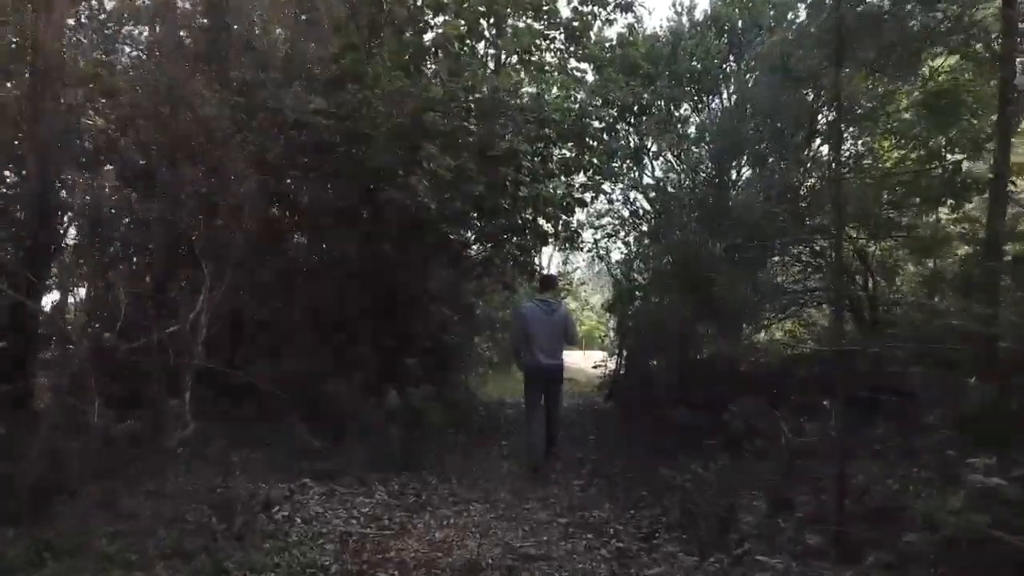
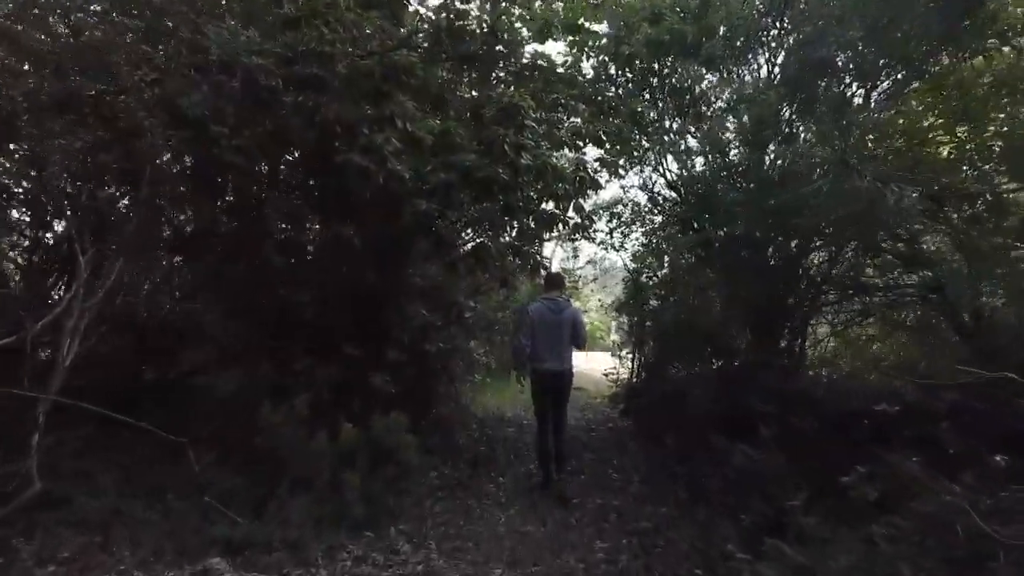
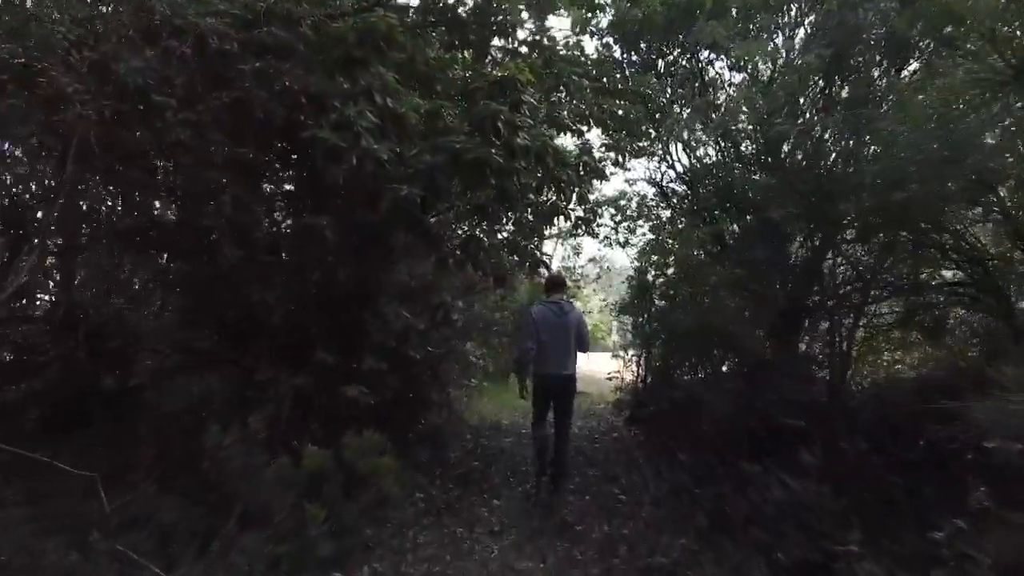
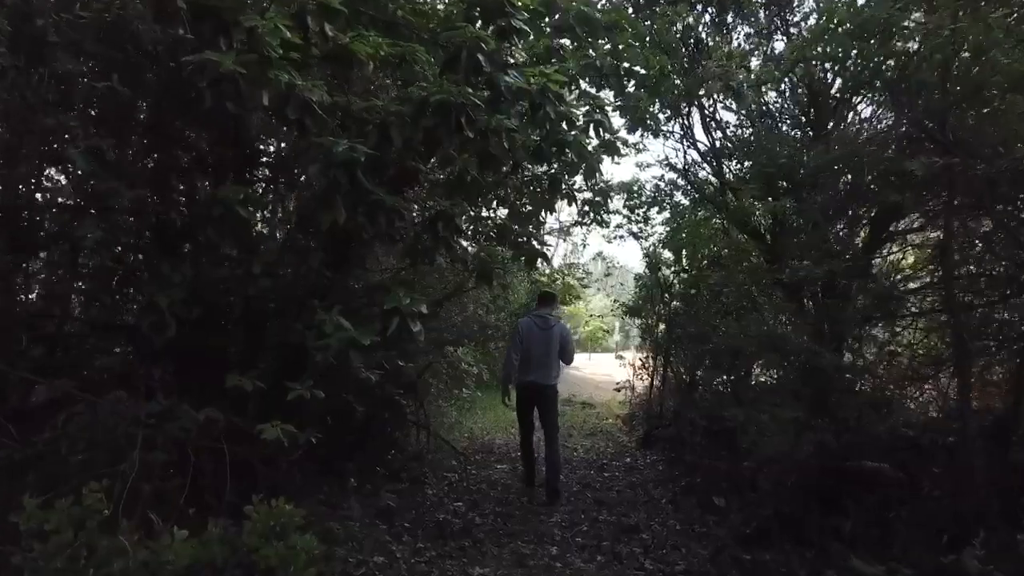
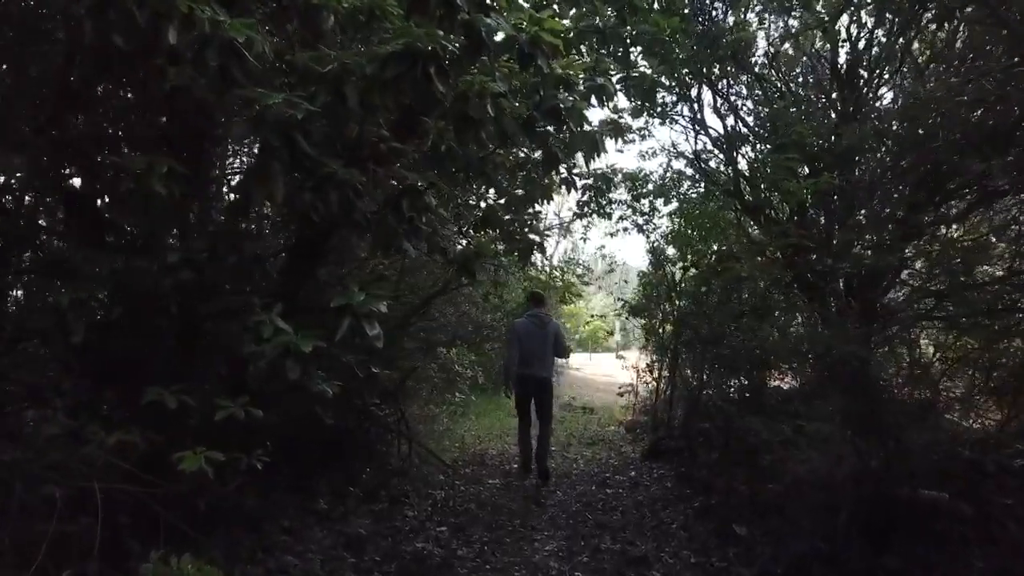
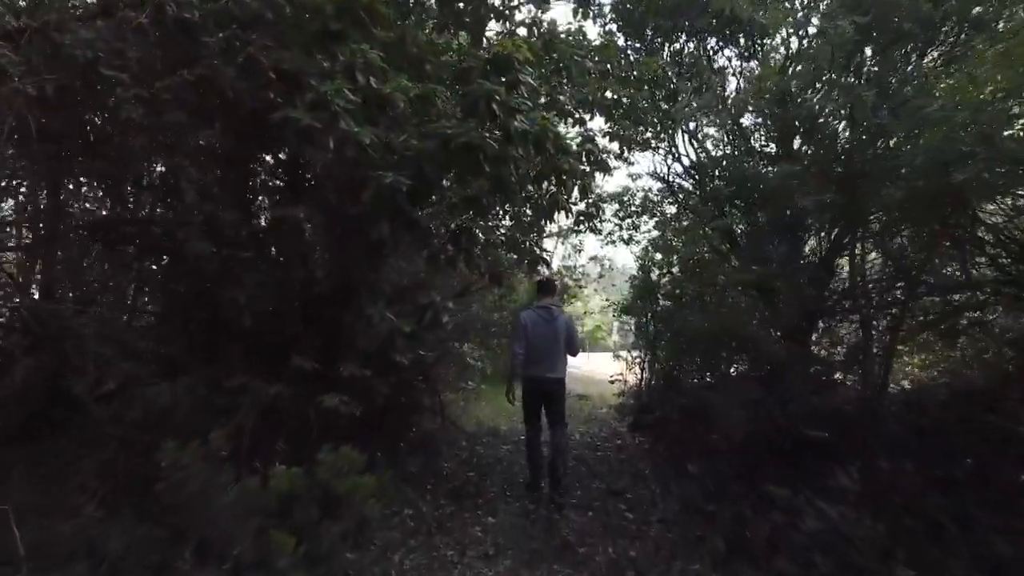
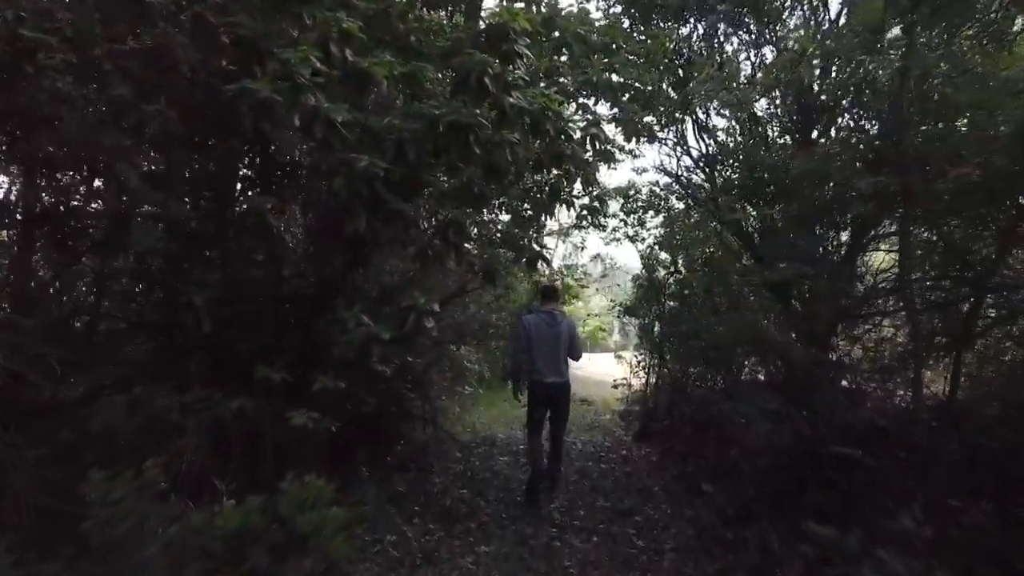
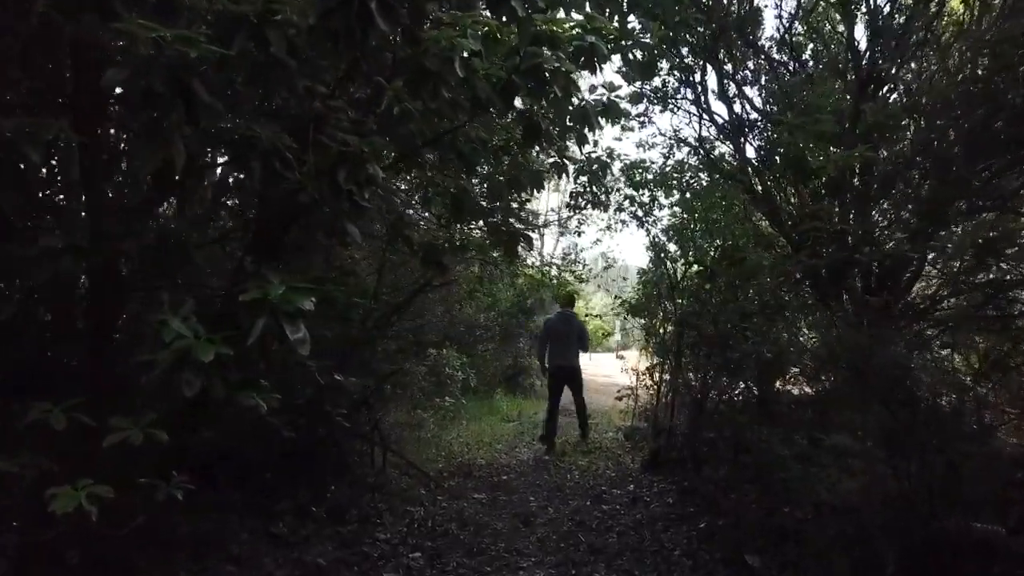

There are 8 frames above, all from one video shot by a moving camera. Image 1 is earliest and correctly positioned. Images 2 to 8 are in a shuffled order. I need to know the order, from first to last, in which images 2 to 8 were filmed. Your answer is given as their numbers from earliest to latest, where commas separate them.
2, 3, 6, 7, 4, 5, 8
